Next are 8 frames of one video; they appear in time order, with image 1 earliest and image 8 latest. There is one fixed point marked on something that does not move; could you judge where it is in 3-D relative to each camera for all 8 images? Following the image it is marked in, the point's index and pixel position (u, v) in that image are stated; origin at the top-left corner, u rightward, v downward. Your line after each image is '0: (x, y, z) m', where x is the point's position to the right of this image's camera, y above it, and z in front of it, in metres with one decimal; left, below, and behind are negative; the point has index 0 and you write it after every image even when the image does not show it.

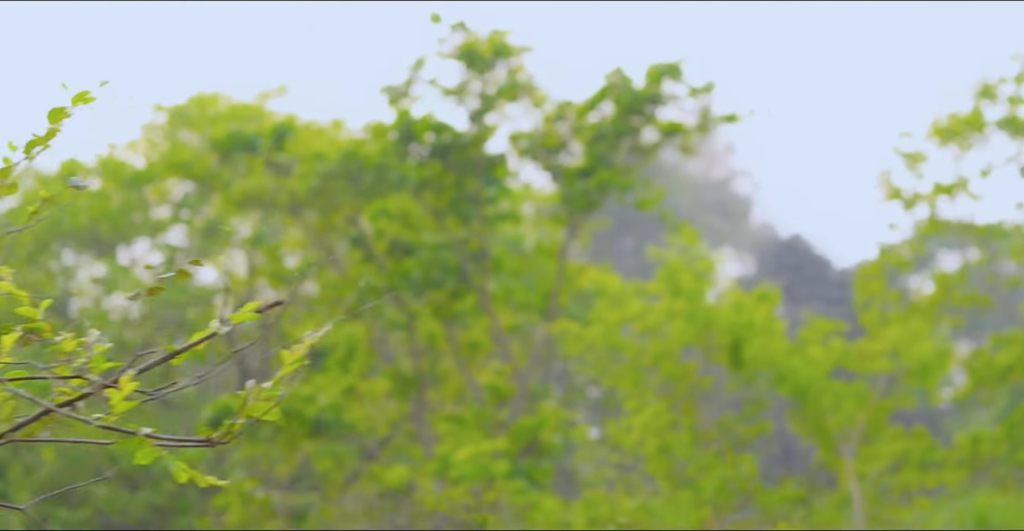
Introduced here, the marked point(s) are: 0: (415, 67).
0: (-0.7, +1.3, +9.3) m
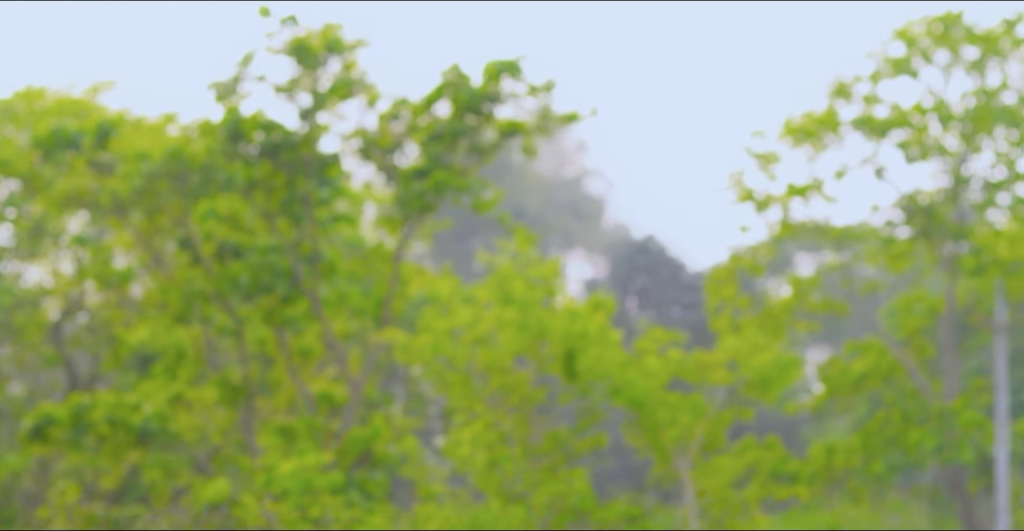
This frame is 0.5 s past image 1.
0: (-1.7, +1.3, +8.8) m
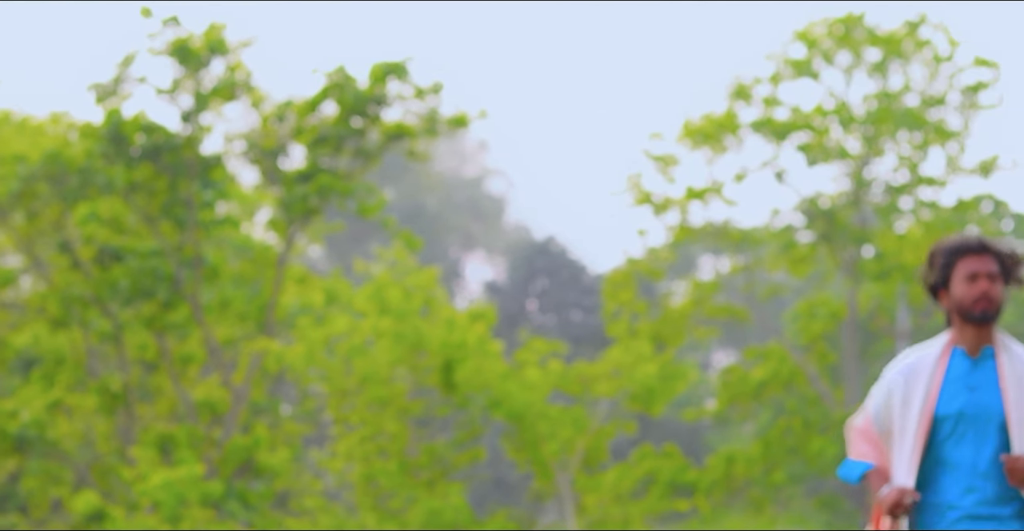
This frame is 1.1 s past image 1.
0: (-2.4, +1.3, +8.5) m
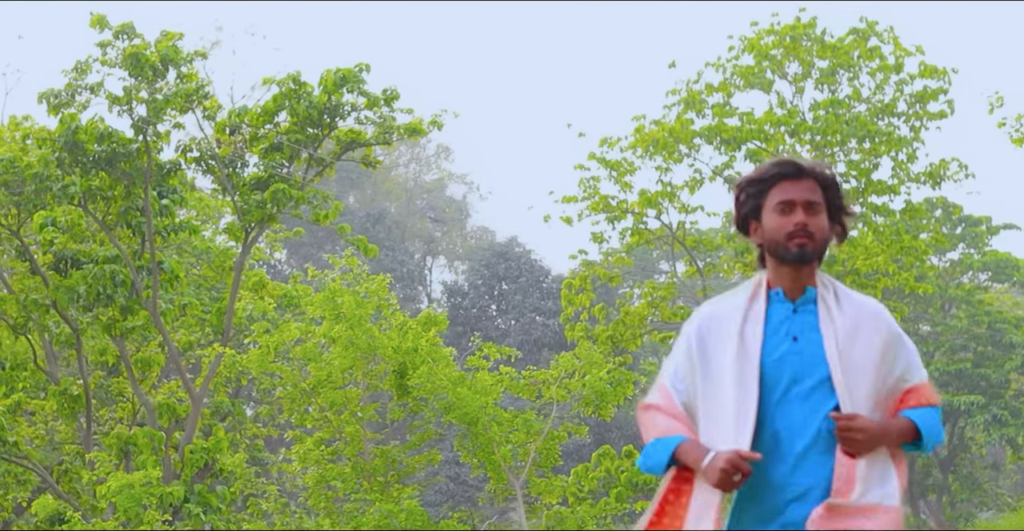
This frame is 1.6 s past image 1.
0: (-2.7, +1.2, +8.6) m
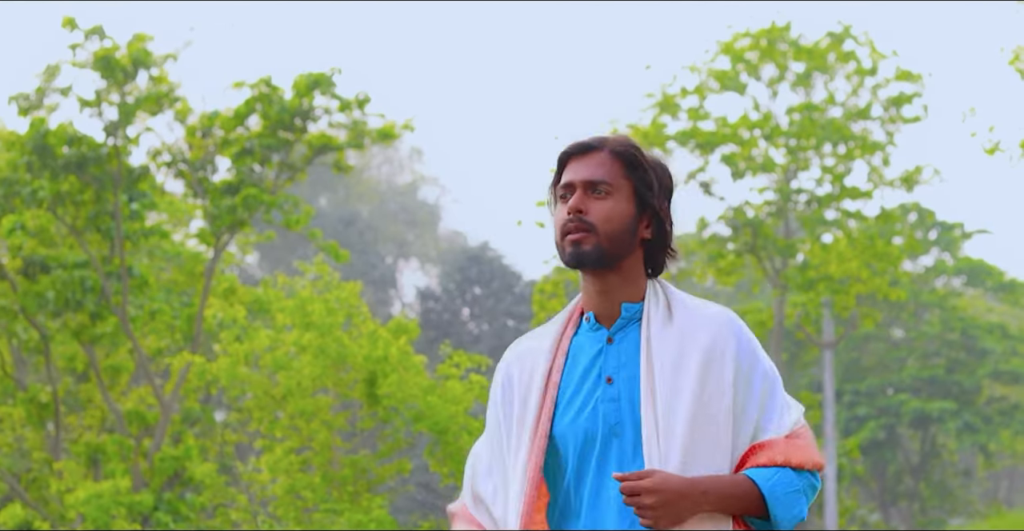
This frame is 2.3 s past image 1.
0: (-2.9, +1.2, +8.5) m
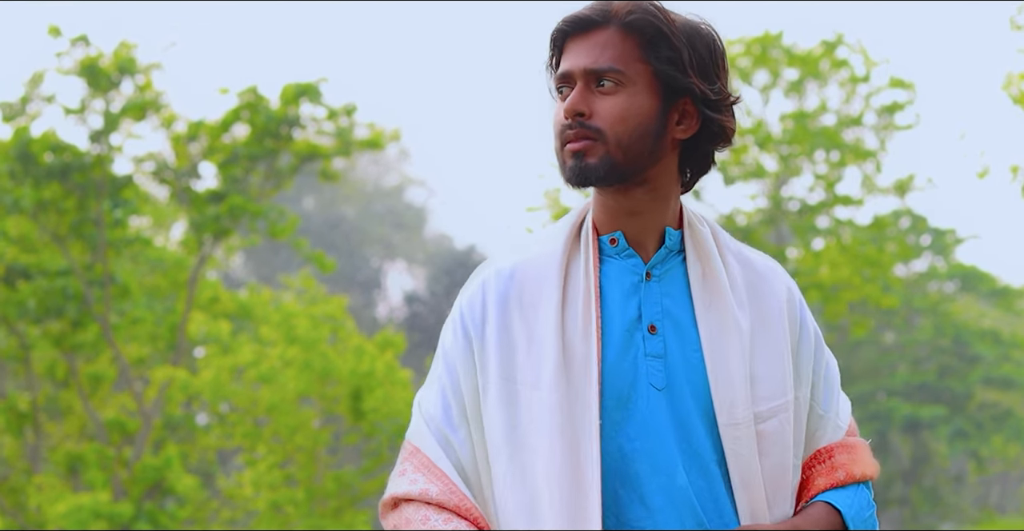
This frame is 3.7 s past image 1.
0: (-3.0, +1.1, +8.4) m
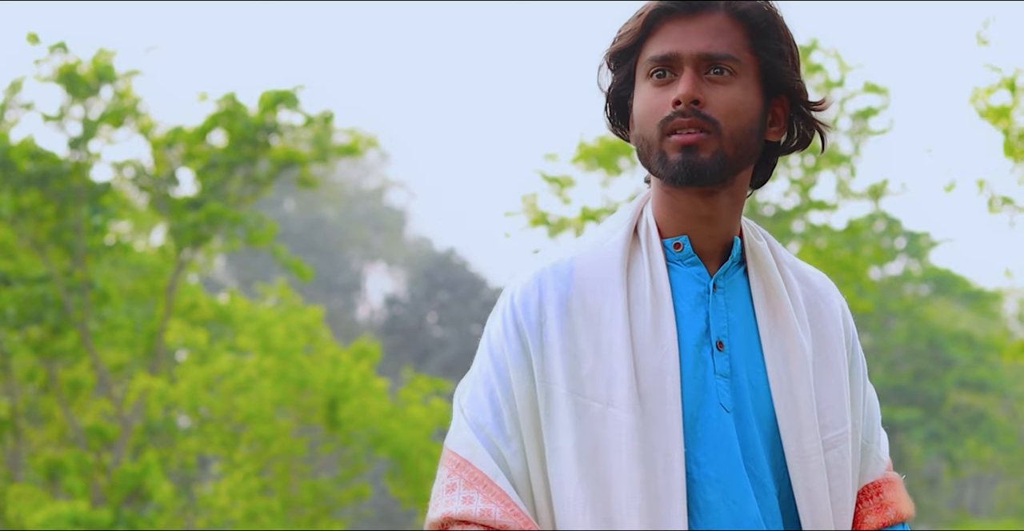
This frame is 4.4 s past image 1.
0: (-3.1, +1.1, +8.4) m
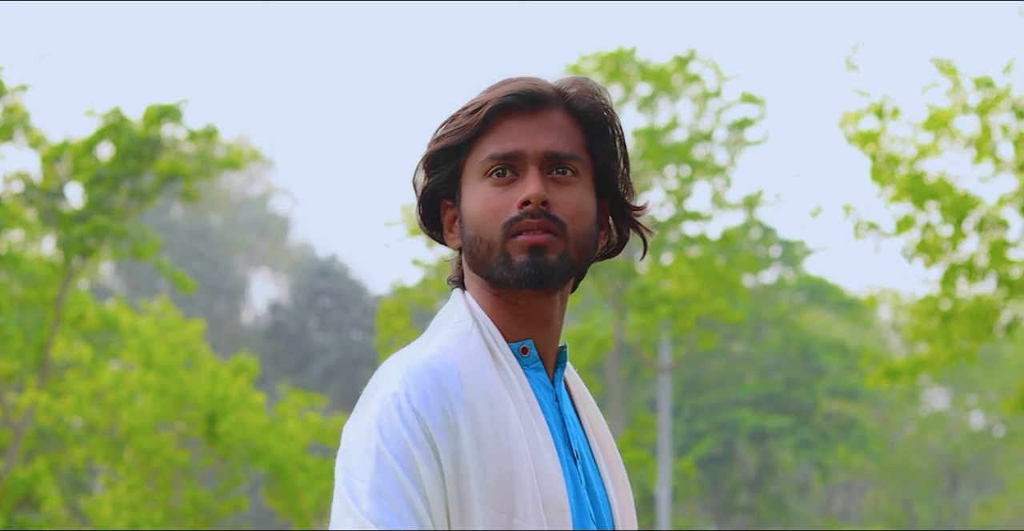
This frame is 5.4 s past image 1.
0: (-3.9, +1.0, +8.5) m
